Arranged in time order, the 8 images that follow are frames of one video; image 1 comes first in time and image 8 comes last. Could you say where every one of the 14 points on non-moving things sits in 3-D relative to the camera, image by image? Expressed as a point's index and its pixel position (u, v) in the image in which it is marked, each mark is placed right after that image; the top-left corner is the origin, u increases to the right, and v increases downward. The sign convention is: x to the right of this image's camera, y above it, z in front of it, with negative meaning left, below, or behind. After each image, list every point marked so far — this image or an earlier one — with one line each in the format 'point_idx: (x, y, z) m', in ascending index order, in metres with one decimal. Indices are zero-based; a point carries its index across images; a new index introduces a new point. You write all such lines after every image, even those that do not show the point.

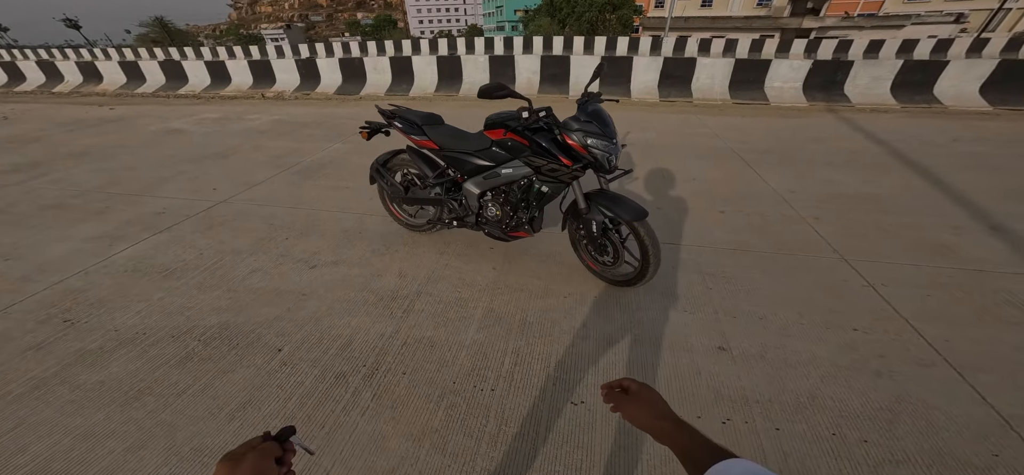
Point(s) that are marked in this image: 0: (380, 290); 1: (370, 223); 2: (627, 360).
0: (-0.9, -0.3, +2.5) m
1: (-1.2, +0.1, +3.1) m
2: (+0.6, -0.7, +1.9) m
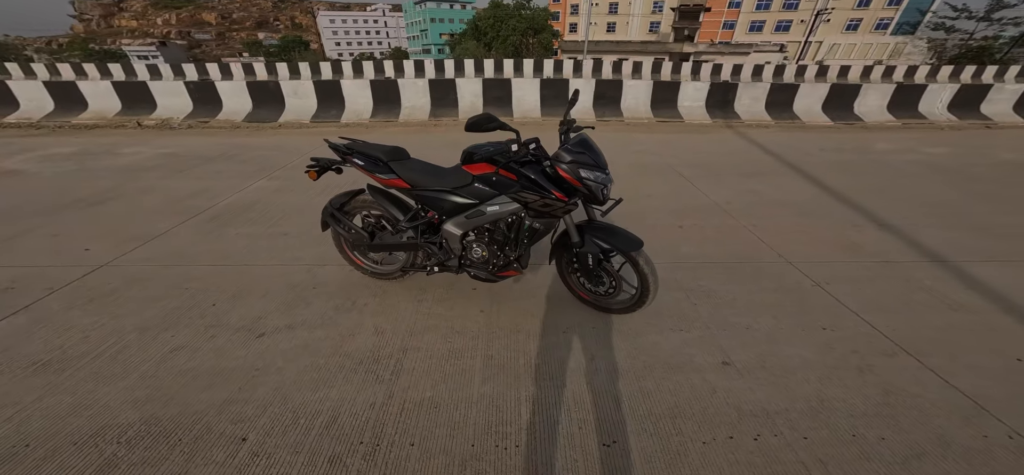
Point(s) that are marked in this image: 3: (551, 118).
0: (-0.9, -0.7, +2.1) m
1: (-1.4, -0.3, +2.7) m
2: (+0.7, -0.8, +1.9) m
3: (+0.4, +2.1, +6.5) m
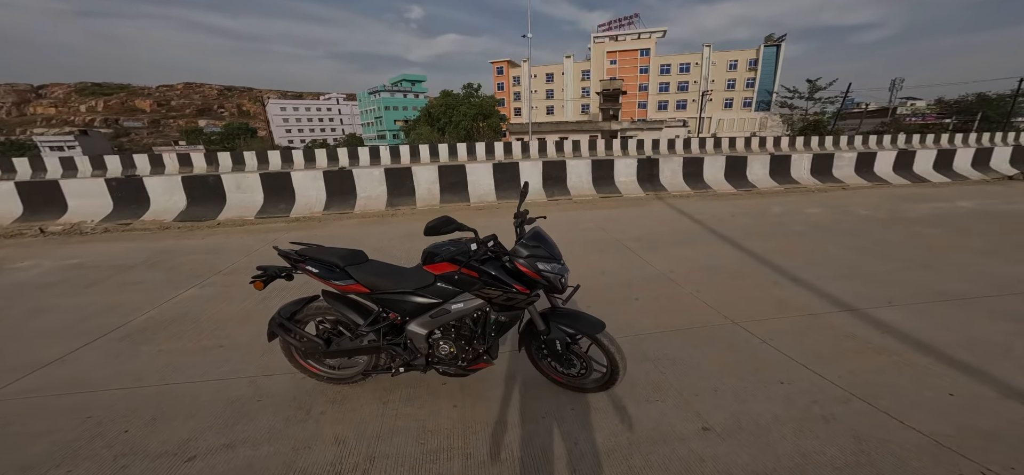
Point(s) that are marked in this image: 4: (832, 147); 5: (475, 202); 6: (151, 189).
0: (-1.0, -1.2, +1.8) m
1: (-1.6, -0.9, +2.4) m
2: (+0.6, -1.2, +1.8) m
3: (-0.4, +0.8, +6.8) m
4: (+13.7, +3.9, +15.5) m
5: (-0.8, +0.7, +6.5) m
6: (-5.8, +0.8, +5.7) m
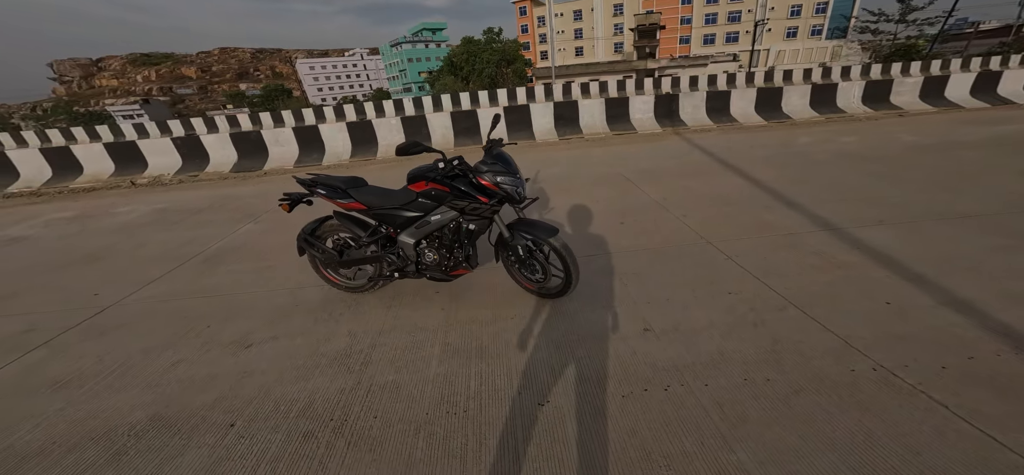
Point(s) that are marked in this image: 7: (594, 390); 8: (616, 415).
0: (-1.2, -0.8, +2.4) m
1: (-1.8, -0.5, +3.0) m
2: (+0.4, -0.8, +2.2) m
3: (-0.1, +1.8, +7.0) m
4: (+14.9, +6.2, +13.6) m
5: (-0.6, +1.7, +6.7) m
6: (-5.6, +1.7, +6.6) m
7: (+0.4, -0.9, +2.0) m
8: (+0.5, -0.9, +1.9) m
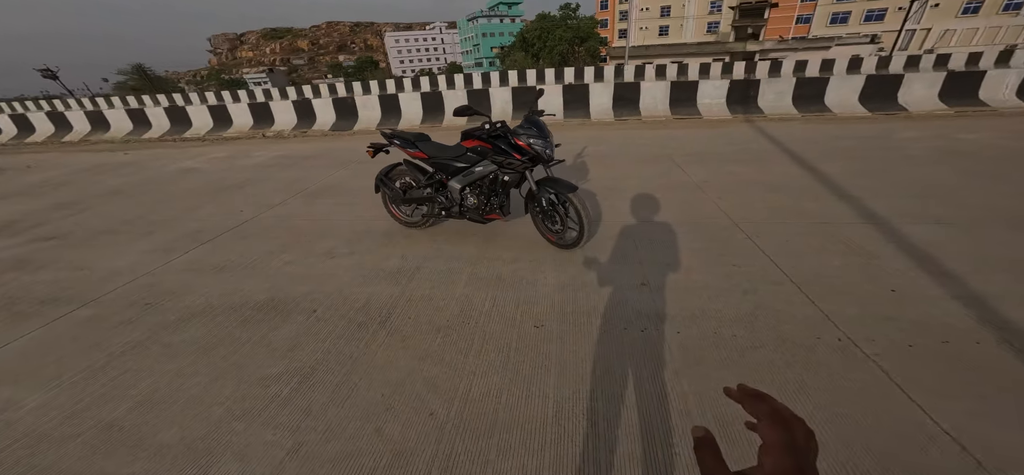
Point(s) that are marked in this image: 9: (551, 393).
0: (-1.1, -0.3, +3.1) m
1: (-1.5, +0.1, +3.8) m
2: (+0.5, -0.5, +2.6) m
3: (+1.1, +2.4, +7.2) m
4: (+17.5, +5.2, +10.5) m
5: (+0.7, +2.3, +7.0) m
6: (-4.3, +2.9, +7.8) m
7: (+0.4, -0.6, +2.4) m
8: (+0.5, -0.7, +2.3) m
9: (+0.2, -0.9, +2.0) m
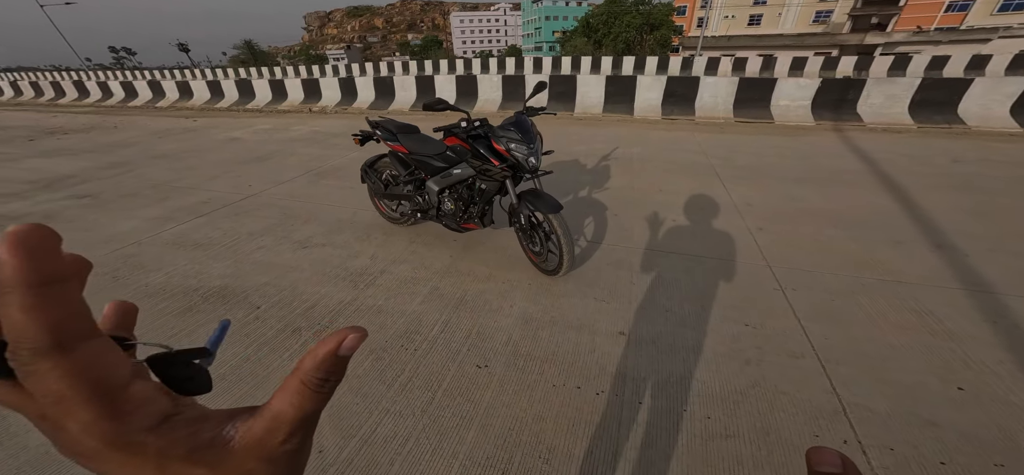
0: (-1.3, -0.2, +2.9) m
1: (-1.5, +0.2, +3.6) m
2: (+0.1, -0.6, +2.2) m
3: (+1.8, +2.2, +6.5) m
4: (+18.7, +3.3, +7.3) m
5: (+1.3, +2.3, +6.4) m
6: (-3.4, +3.4, +7.9) m
7: (+0.1, -0.7, +2.0) m
8: (+0.1, -0.8, +1.8) m
9: (-0.2, -1.0, +1.6) m
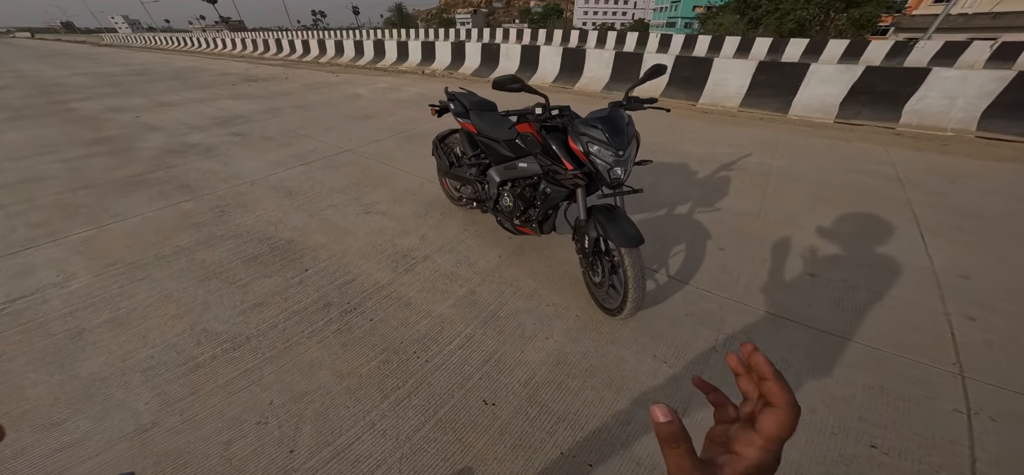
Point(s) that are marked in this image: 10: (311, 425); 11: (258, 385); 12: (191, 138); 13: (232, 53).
0: (-0.8, -0.1, +2.8) m
1: (-0.8, +0.4, +3.5) m
2: (+0.3, -0.7, +1.8) m
3: (+3.5, +1.9, +5.2) m
4: (+19.9, -0.3, +1.7) m
5: (+3.0, +2.0, +5.3) m
6: (-0.9, +4.1, +7.8) m
7: (+0.1, -0.9, +1.6) m
8: (+0.1, -1.0, +1.4) m
9: (-0.3, -1.1, +1.4) m
10: (-0.9, -0.8, +1.6) m
11: (-1.3, -0.7, +1.8) m
12: (-4.5, +1.4, +5.0) m
13: (-12.8, +8.5, +16.3) m
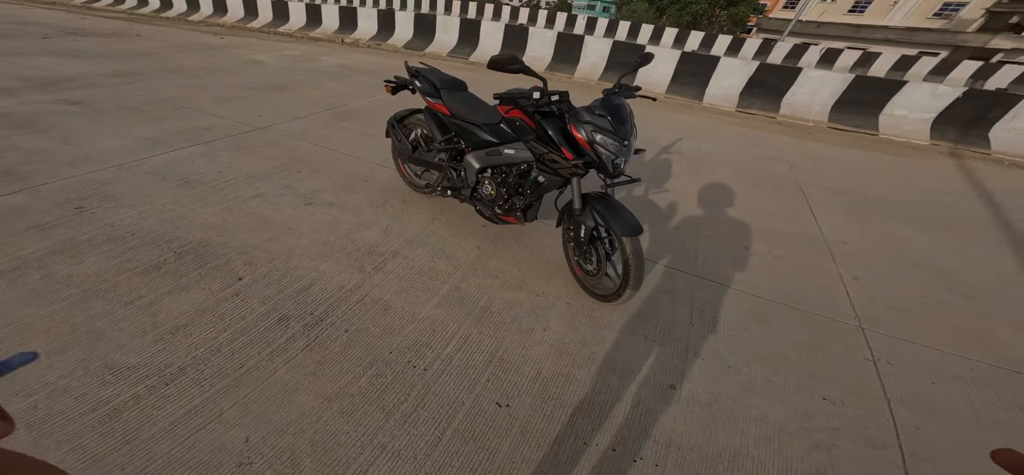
0: (-1.0, 0.0, +2.4) m
1: (-1.1, +0.5, +3.1) m
2: (+0.3, -0.7, +1.8) m
3: (+2.5, +2.2, +5.7) m
4: (+19.4, +0.7, +6.0) m
5: (+2.0, +2.3, +5.6) m
6: (-2.3, +4.3, +7.1) m
7: (+0.2, -0.8, +1.6) m
8: (+0.2, -0.9, +1.4) m
9: (-0.1, -1.1, +1.3) m
10: (-0.8, -0.9, +1.4) m
11: (-1.2, -0.8, +1.4) m
12: (-5.1, +1.3, +3.7) m
13: (-16.1, +8.6, +12.5) m
